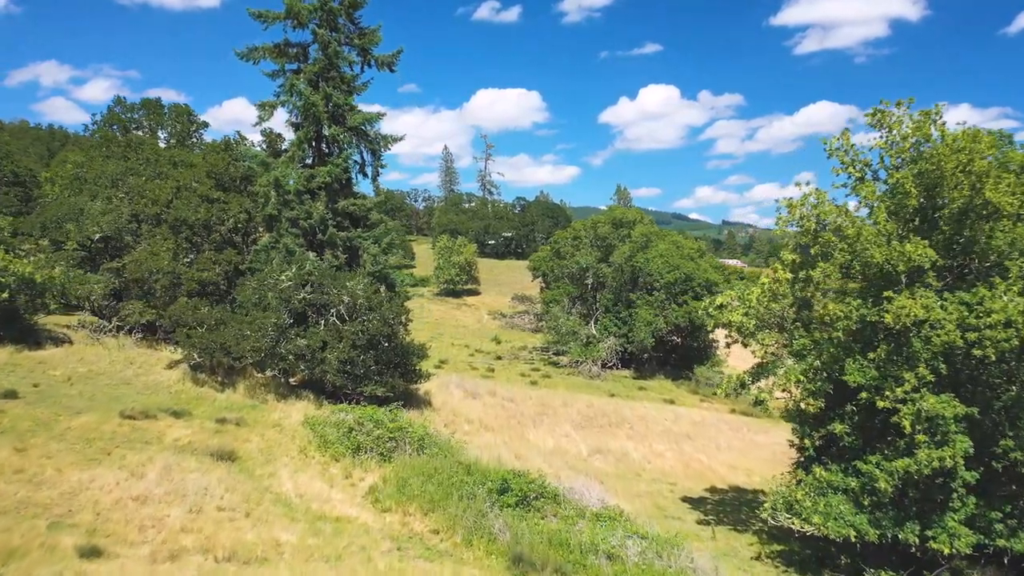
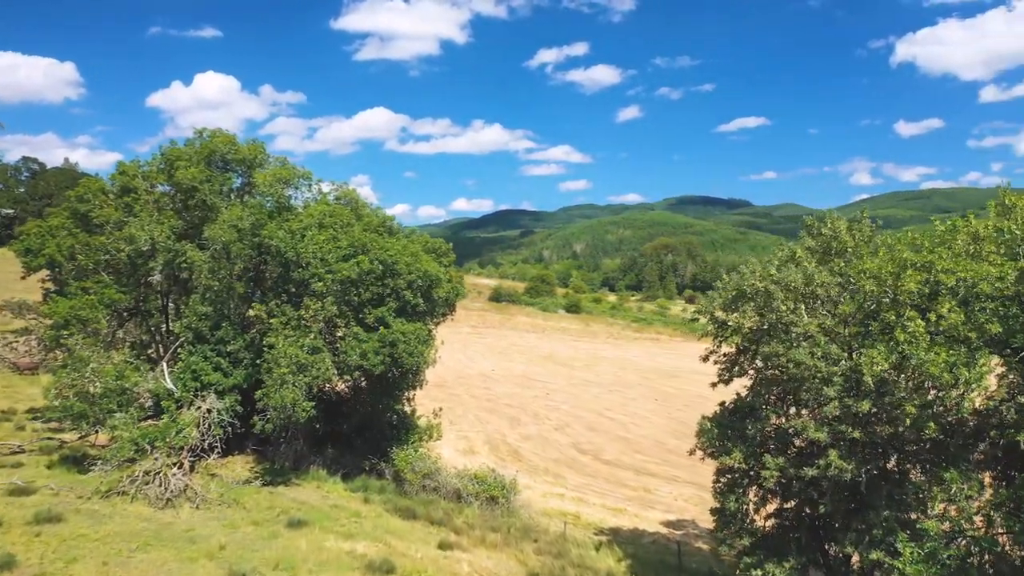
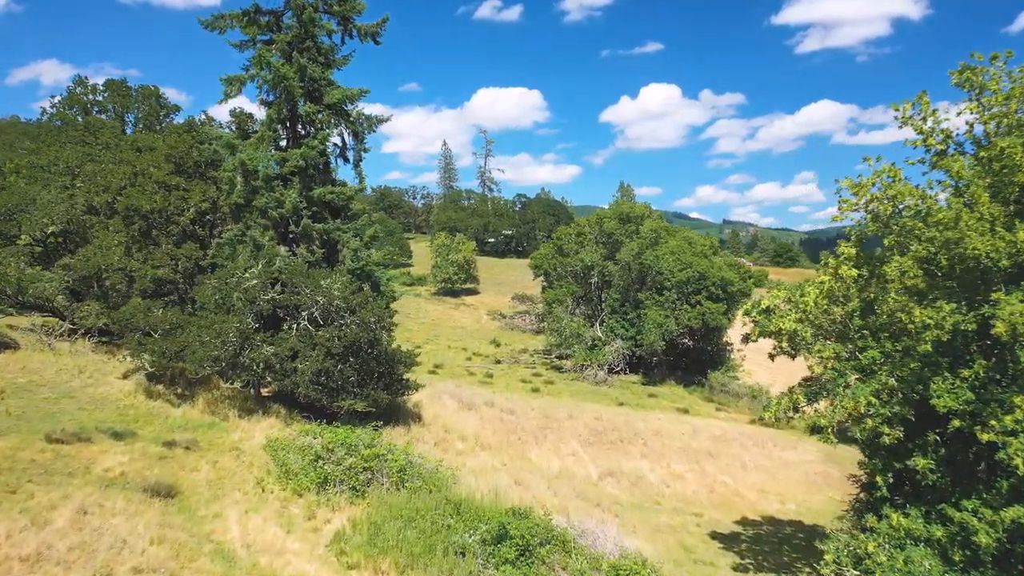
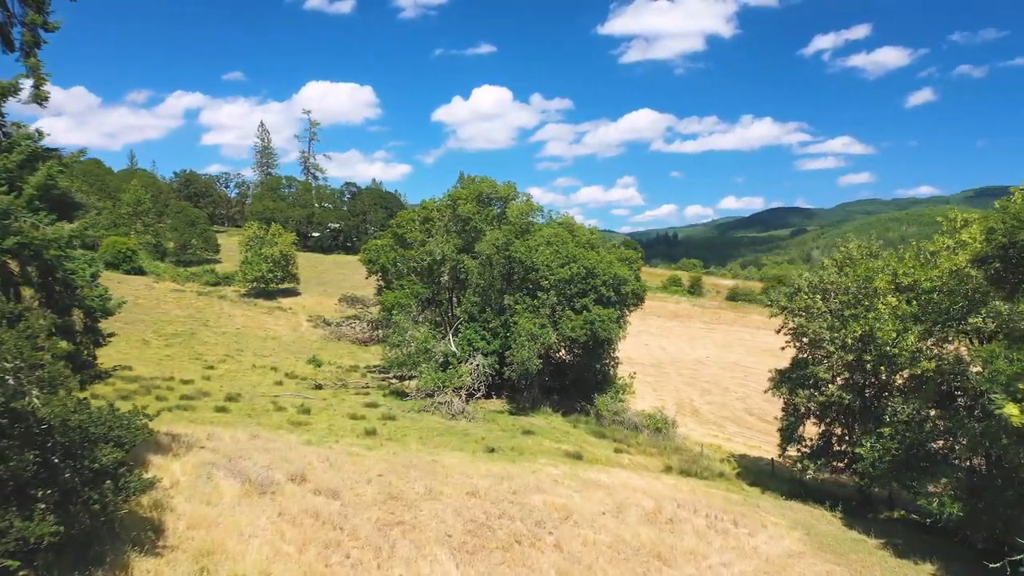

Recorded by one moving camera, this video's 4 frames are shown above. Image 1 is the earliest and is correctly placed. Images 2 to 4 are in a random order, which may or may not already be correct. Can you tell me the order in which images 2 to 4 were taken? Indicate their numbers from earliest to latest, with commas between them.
3, 4, 2
